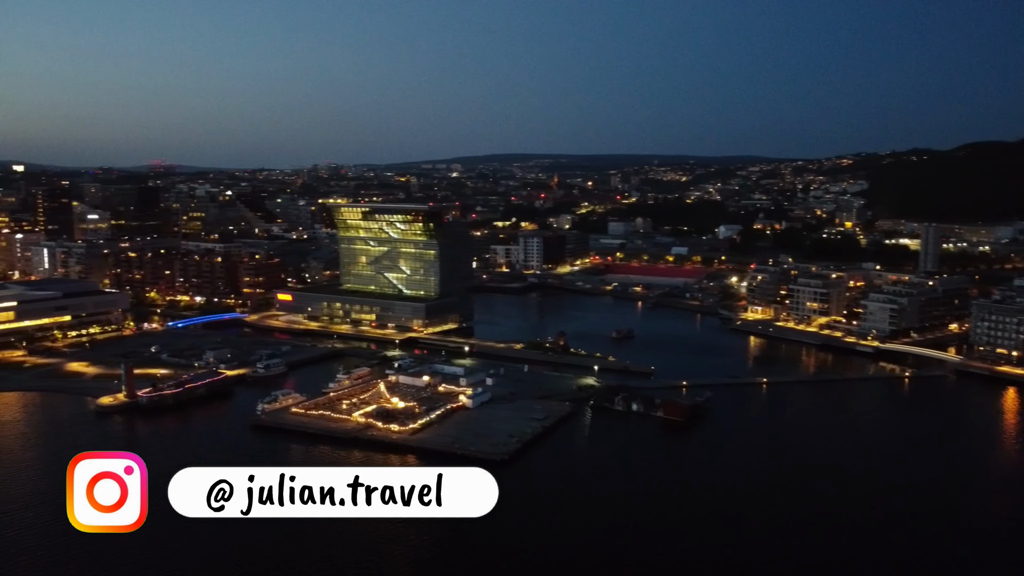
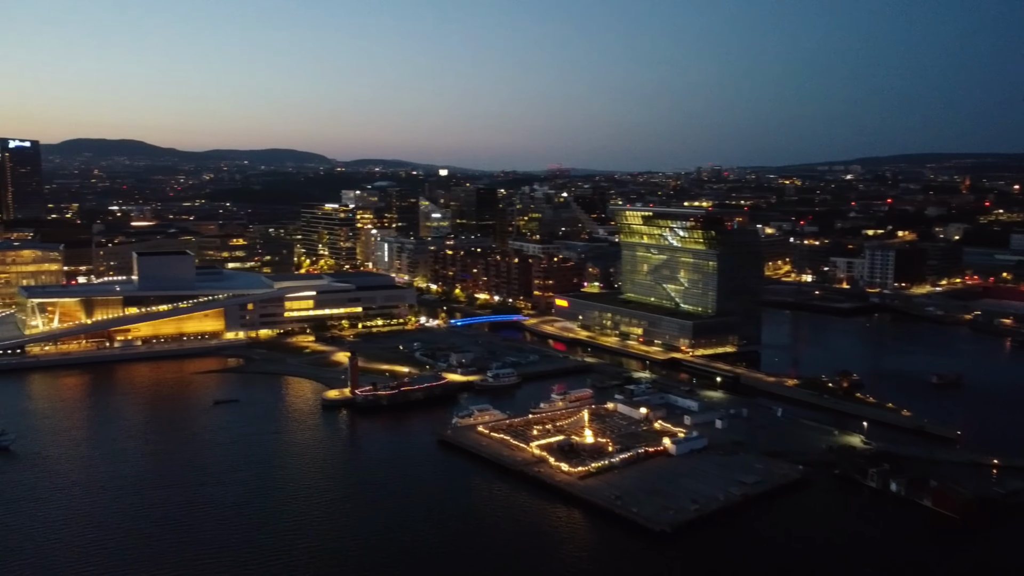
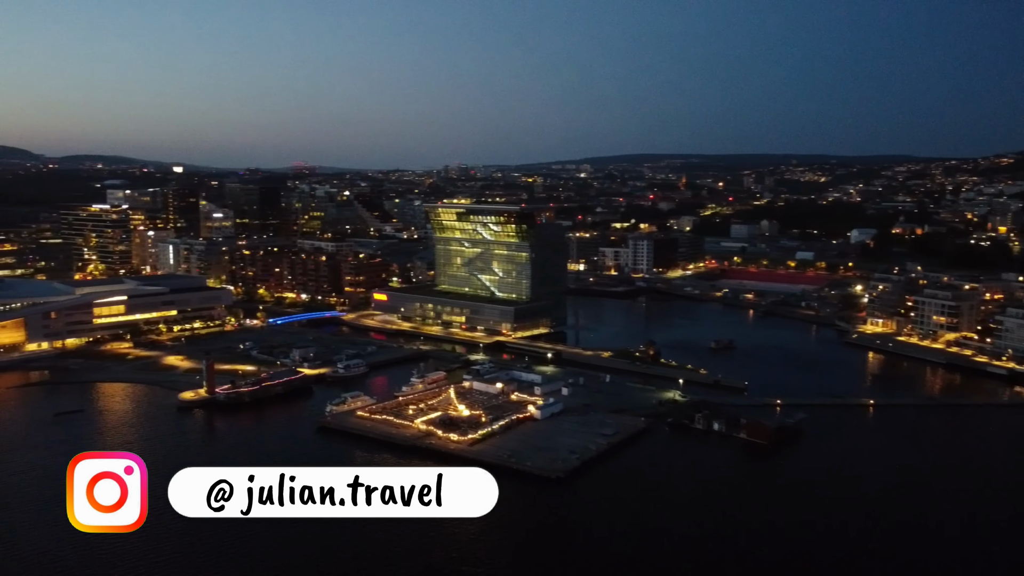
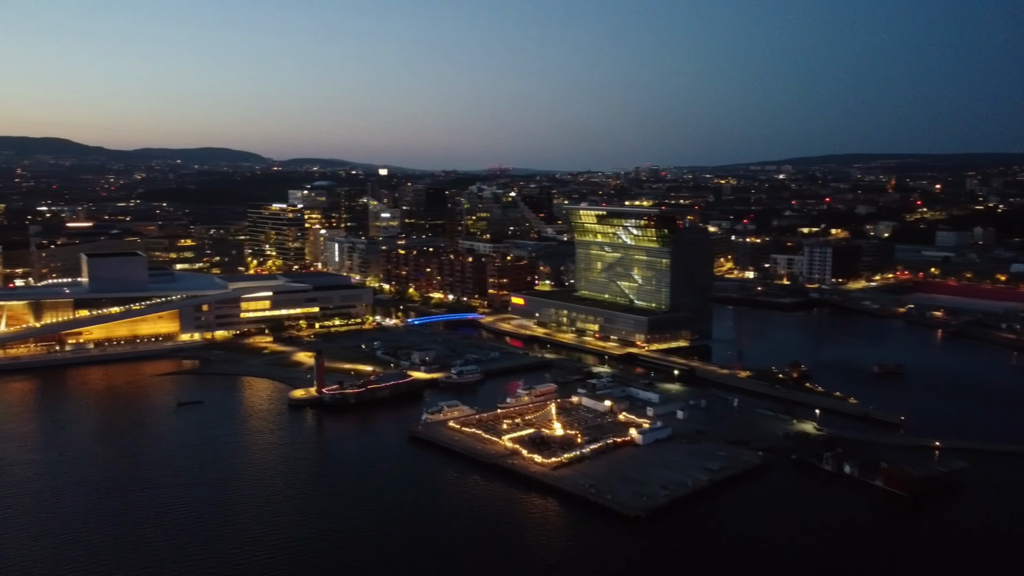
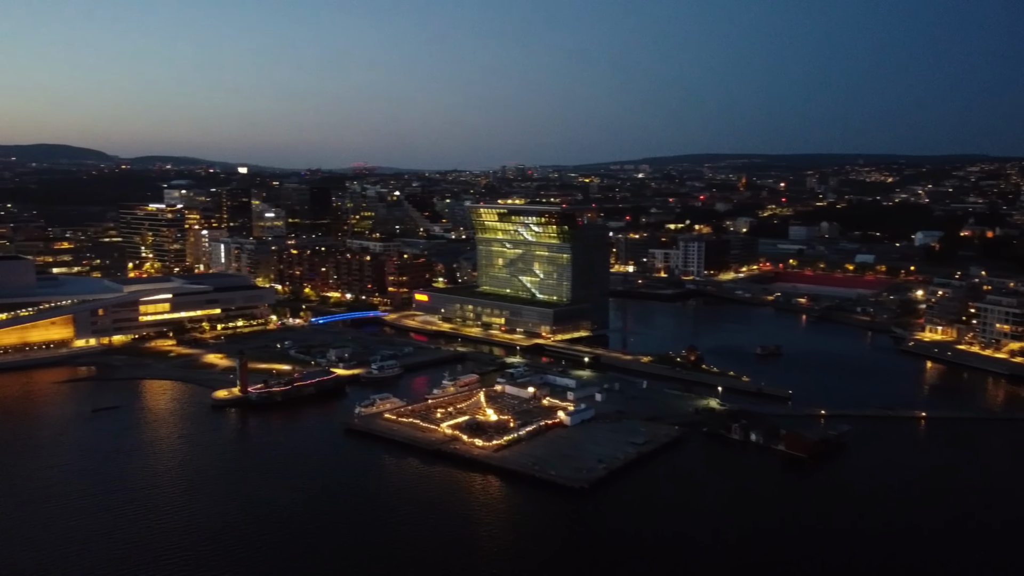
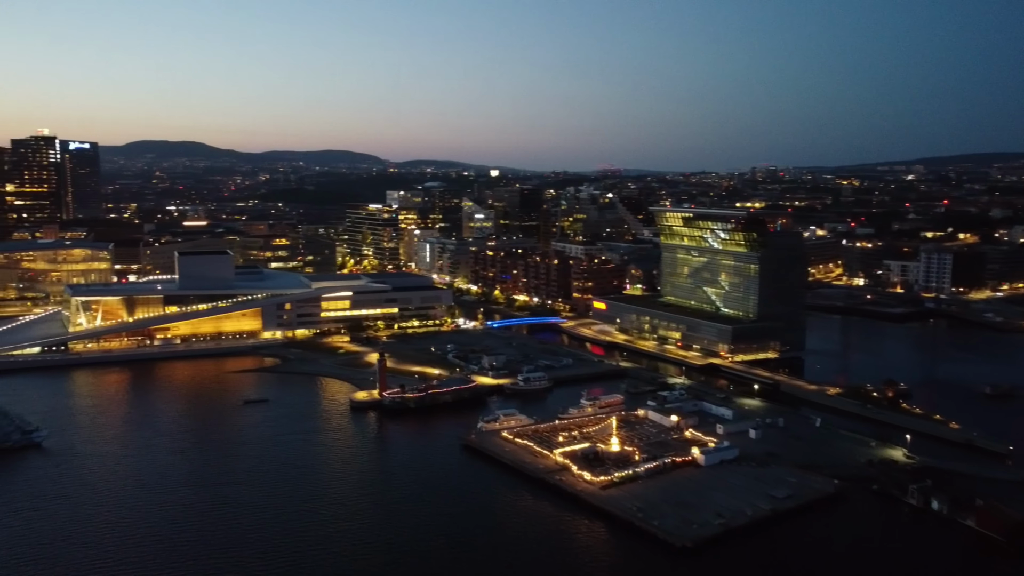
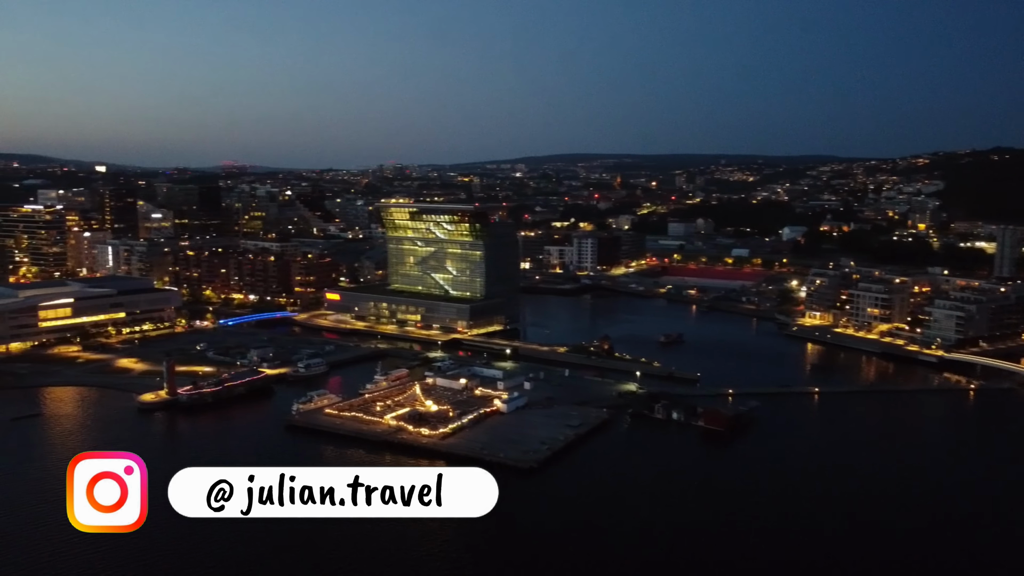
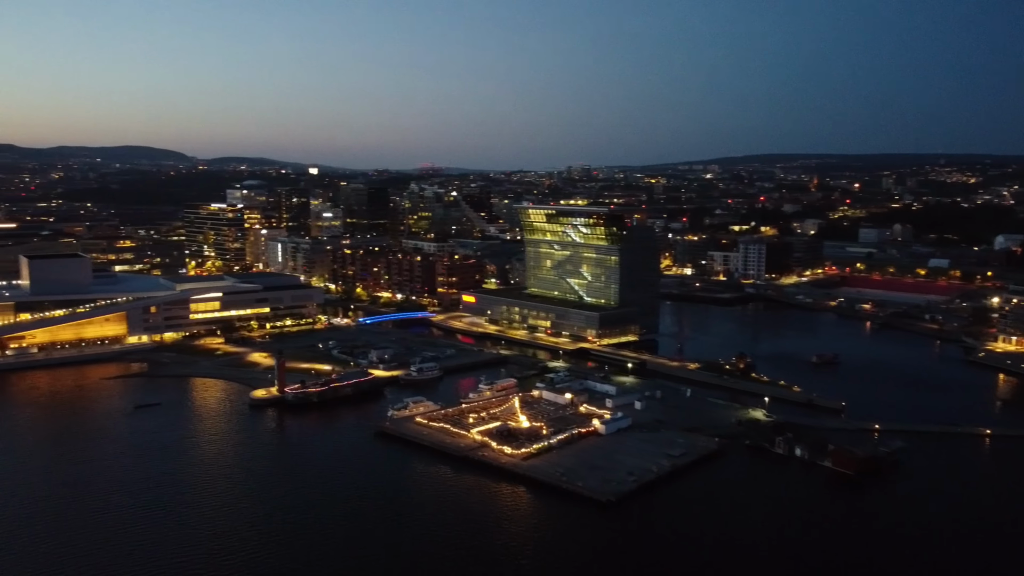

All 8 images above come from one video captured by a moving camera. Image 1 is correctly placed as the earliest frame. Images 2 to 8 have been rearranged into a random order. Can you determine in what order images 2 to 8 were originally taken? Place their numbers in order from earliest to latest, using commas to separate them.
7, 3, 5, 8, 4, 2, 6
